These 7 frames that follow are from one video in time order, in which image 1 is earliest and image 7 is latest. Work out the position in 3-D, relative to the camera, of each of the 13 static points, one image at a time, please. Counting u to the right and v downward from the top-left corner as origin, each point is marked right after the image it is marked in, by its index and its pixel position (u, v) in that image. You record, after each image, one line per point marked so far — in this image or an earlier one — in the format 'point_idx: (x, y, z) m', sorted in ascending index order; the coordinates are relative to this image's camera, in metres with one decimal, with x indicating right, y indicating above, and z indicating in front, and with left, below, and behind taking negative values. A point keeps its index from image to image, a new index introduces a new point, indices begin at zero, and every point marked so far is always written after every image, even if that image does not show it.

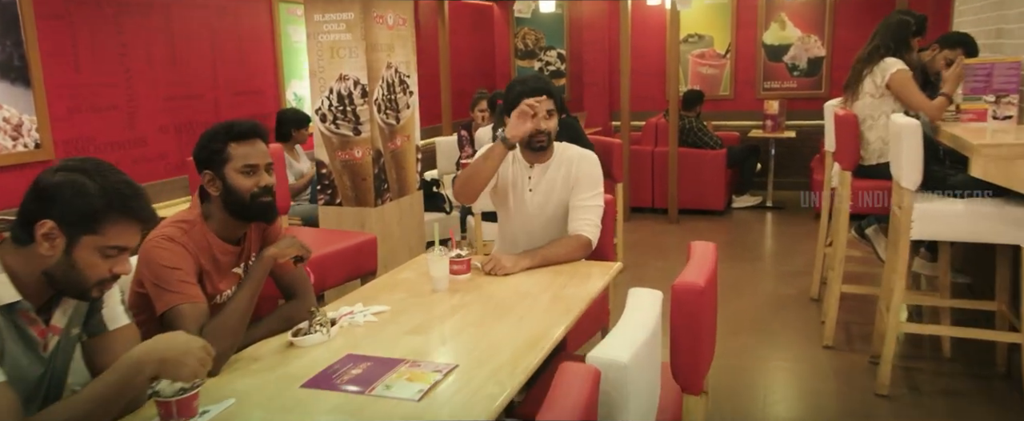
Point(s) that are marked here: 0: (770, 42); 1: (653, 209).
0: (+2.9, +1.9, +7.6) m
1: (+1.5, 0.0, +7.1) m
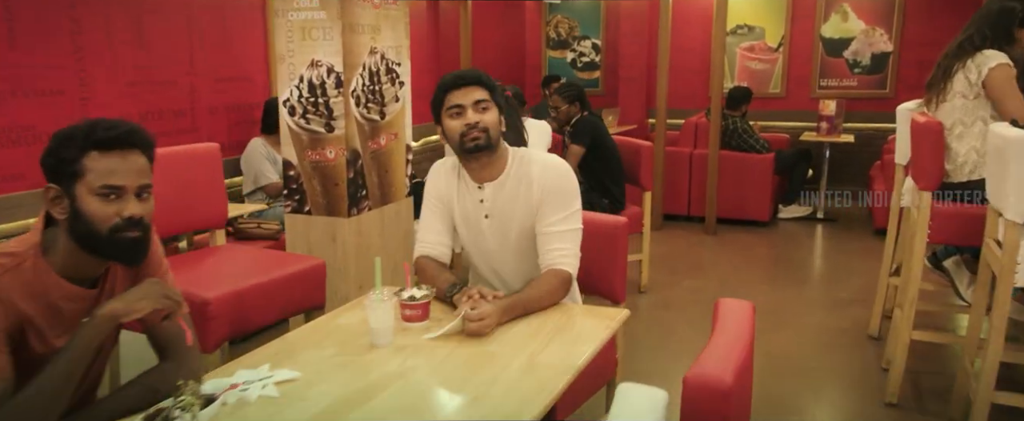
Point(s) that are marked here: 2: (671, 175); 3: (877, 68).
0: (+3.2, +1.8, +6.8) m
1: (+1.7, -0.1, +6.4) m
2: (+1.5, +0.3, +6.4) m
3: (+3.6, +1.4, +6.6) m
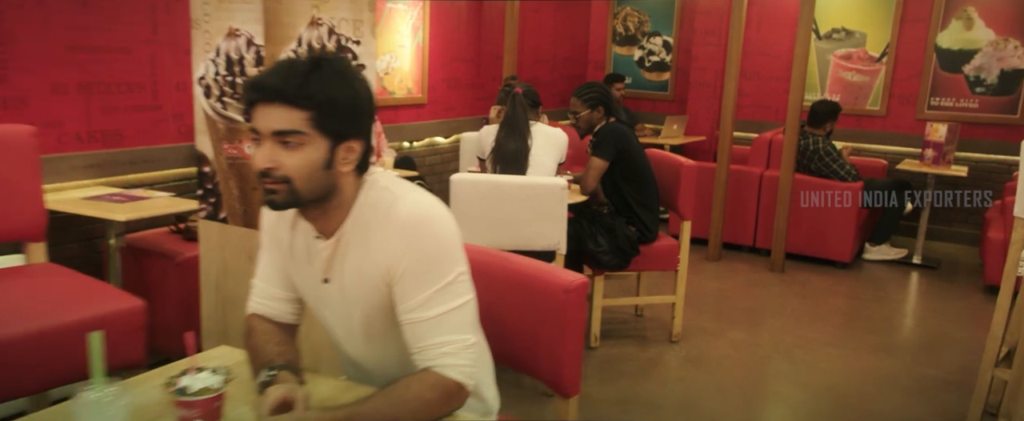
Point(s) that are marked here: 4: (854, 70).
0: (+3.6, +1.4, +5.6) m
1: (+2.0, -0.3, +5.5) m
2: (+1.8, +0.1, +5.4) m
3: (+4.0, +1.0, +5.4) m
4: (+3.0, +1.3, +6.0) m
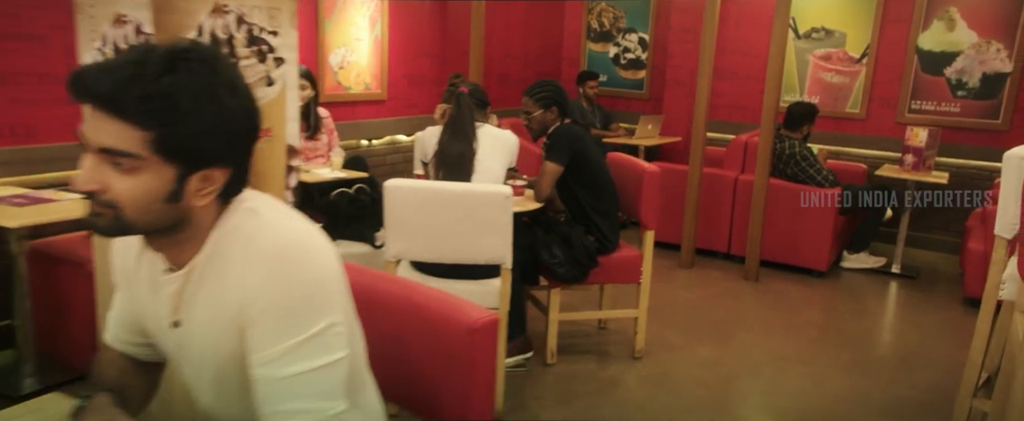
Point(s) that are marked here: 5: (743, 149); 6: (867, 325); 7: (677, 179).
0: (+3.4, +1.3, +5.4) m
1: (+1.7, -0.4, +5.3) m
2: (+1.5, +0.1, +5.2) m
3: (+3.7, +0.9, +5.2) m
4: (+2.8, +1.2, +5.8) m
5: (+1.8, +0.5, +5.2) m
6: (+2.2, -0.7, +4.2) m
7: (+1.3, +0.2, +5.3) m
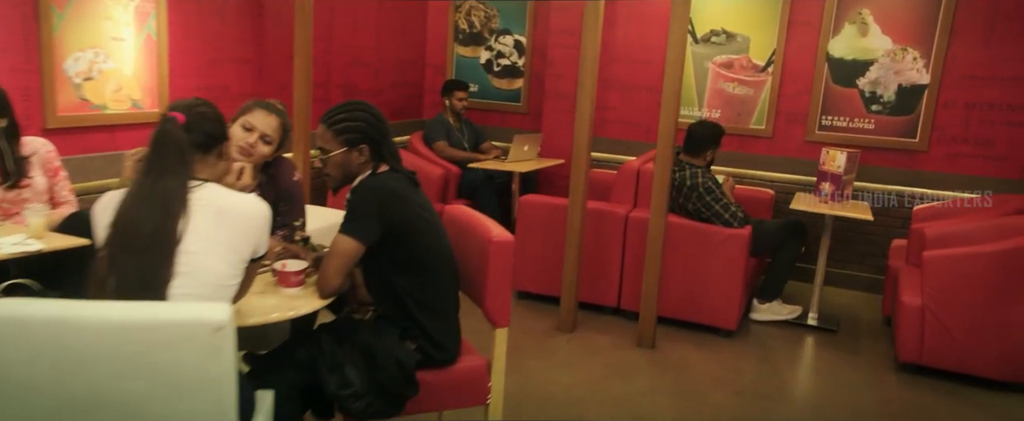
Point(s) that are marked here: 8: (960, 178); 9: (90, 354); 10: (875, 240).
0: (+2.3, +1.1, +4.7) m
1: (+0.7, -0.6, +4.3) m
2: (+0.5, -0.2, +4.2) m
3: (+2.7, +0.7, +4.6) m
4: (+1.6, +1.0, +5.0) m
5: (+0.8, +0.2, +4.2) m
6: (+1.3, -1.0, +3.3) m
7: (+0.3, 0.0, +4.3) m
8: (+3.0, +0.2, +4.5) m
9: (-0.8, -0.3, +1.3) m
10: (+2.5, -0.2, +4.8) m
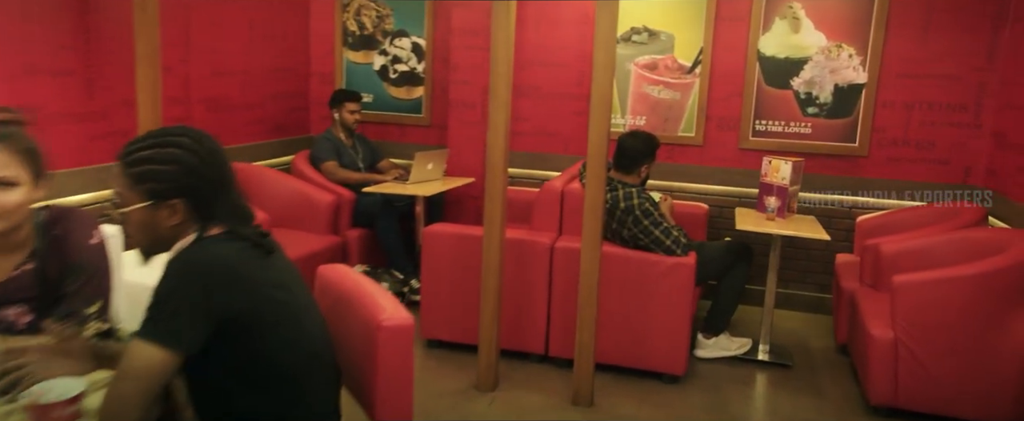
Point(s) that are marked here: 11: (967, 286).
0: (+1.7, +1.0, +4.3) m
1: (+0.2, -0.8, +3.7) m
2: (0.0, -0.4, +3.6) m
3: (+2.1, +0.6, +4.2) m
4: (+1.0, +0.8, +4.5) m
5: (+0.3, +0.1, +3.6) m
6: (+1.0, -1.1, +2.8) m
7: (-0.2, -0.2, +3.6) m
8: (+2.4, +0.2, +4.2) m
9: (-0.9, -0.5, +0.5) m
10: (+2.0, -0.3, +4.4) m
11: (+1.9, -0.3, +2.8) m
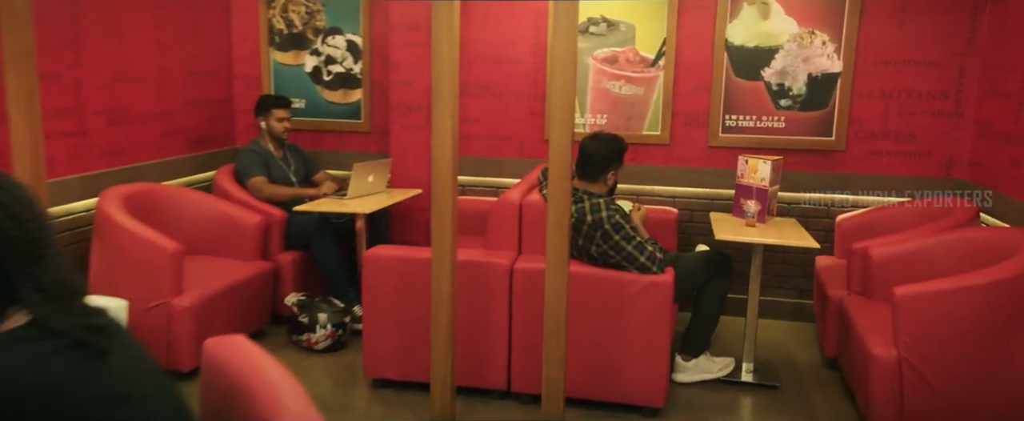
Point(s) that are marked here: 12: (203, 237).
0: (+1.3, +1.0, +3.9) m
1: (0.0, -0.9, +3.2) m
2: (-0.2, -0.4, +3.1) m
3: (+1.8, +0.6, +3.9) m
4: (+0.7, +0.8, +4.1) m
5: (0.0, 0.0, +3.2) m
6: (+0.9, -1.1, +2.4) m
7: (-0.4, -0.3, +3.1) m
8: (+2.1, +0.2, +3.9) m
9: (-0.9, -0.6, 0.0) m
10: (+1.7, -0.3, +4.1) m
11: (+1.8, -0.3, +2.5) m
12: (-1.7, -0.2, +3.8) m
